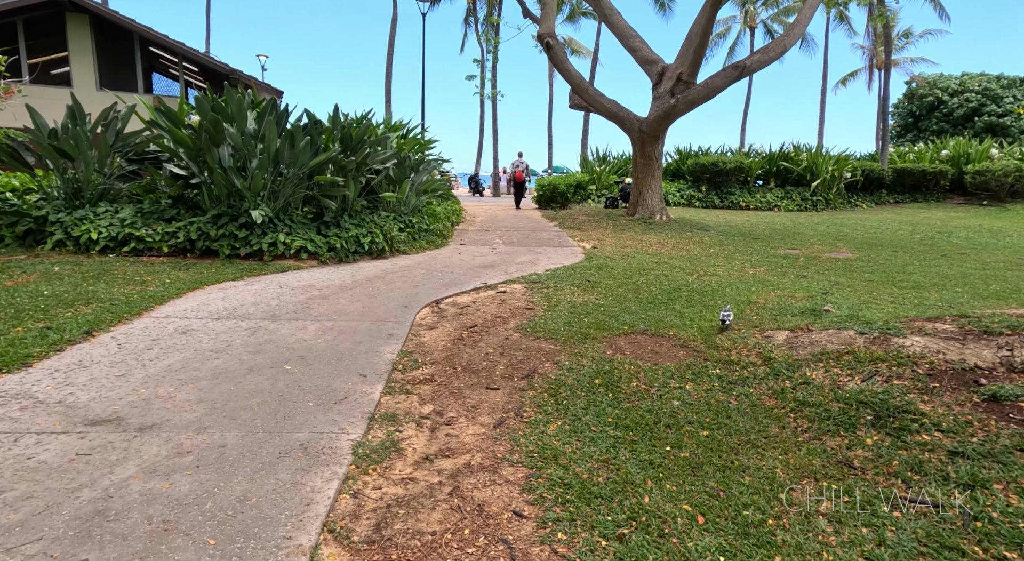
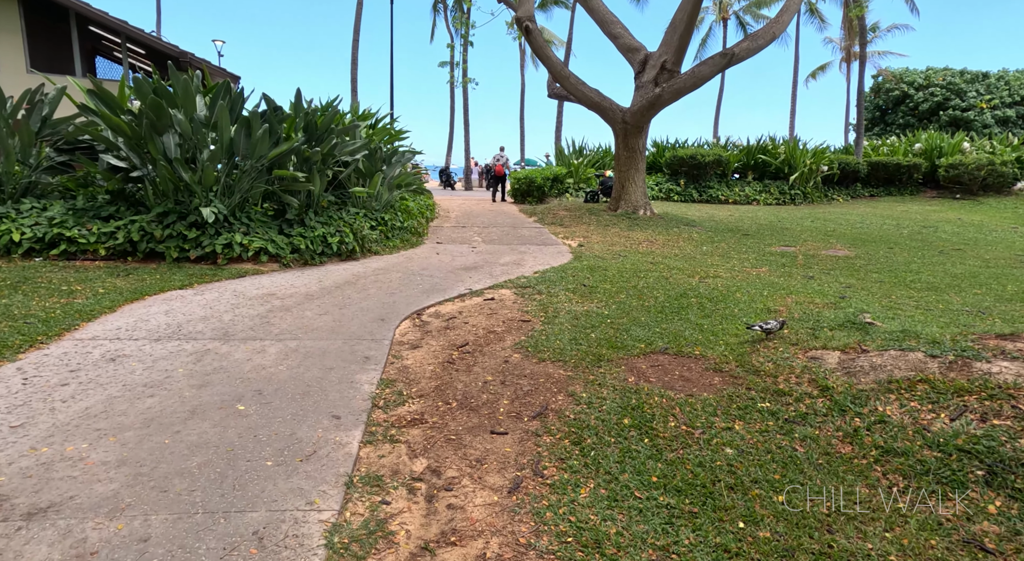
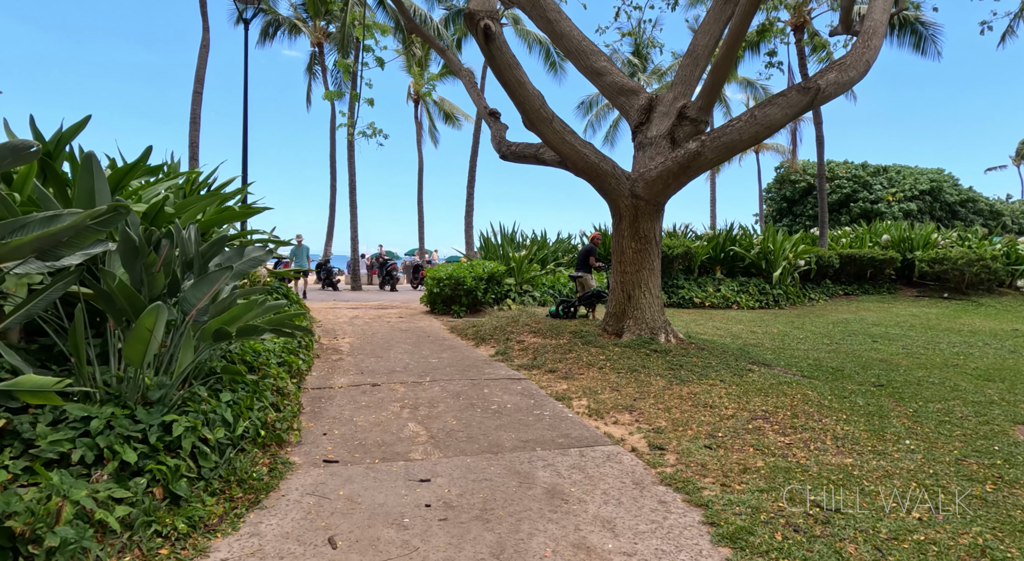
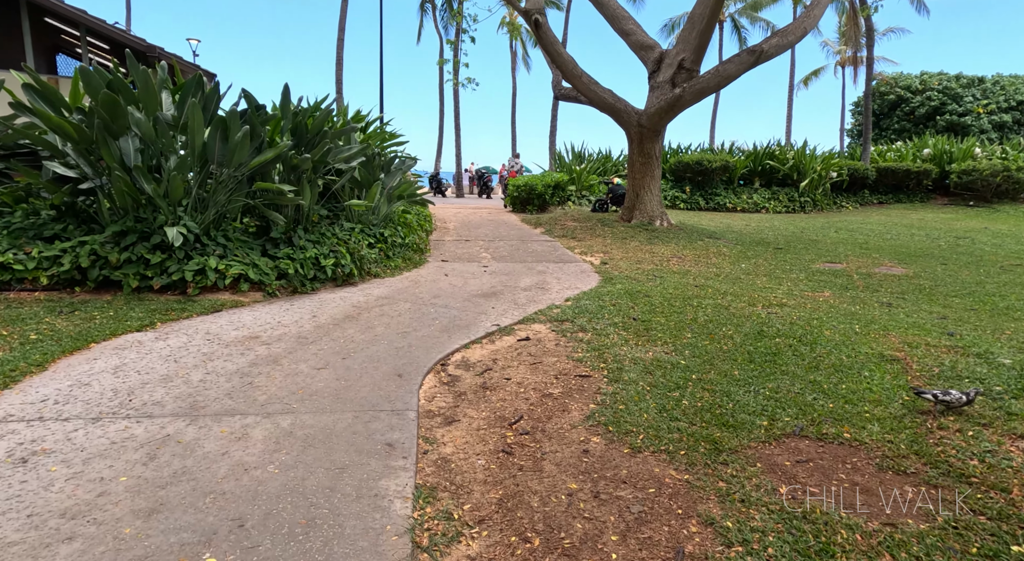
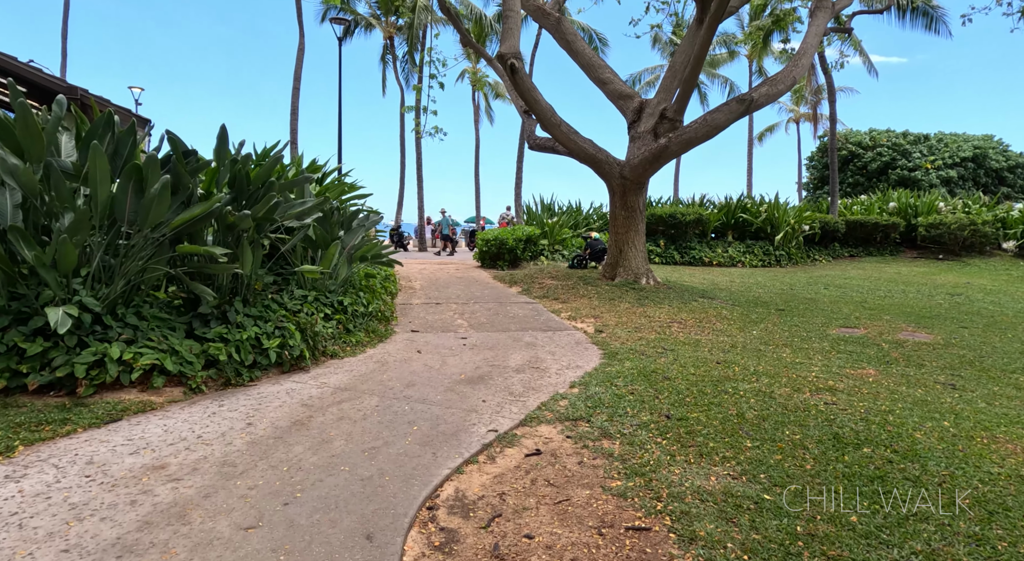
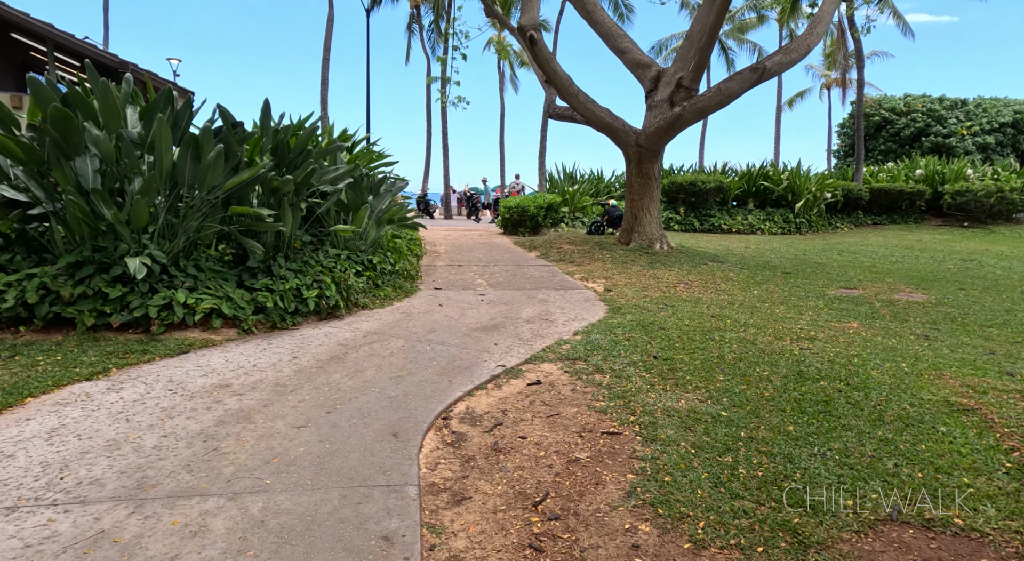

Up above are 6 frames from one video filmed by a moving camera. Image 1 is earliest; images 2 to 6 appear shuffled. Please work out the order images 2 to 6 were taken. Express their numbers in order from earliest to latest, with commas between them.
2, 4, 6, 5, 3
